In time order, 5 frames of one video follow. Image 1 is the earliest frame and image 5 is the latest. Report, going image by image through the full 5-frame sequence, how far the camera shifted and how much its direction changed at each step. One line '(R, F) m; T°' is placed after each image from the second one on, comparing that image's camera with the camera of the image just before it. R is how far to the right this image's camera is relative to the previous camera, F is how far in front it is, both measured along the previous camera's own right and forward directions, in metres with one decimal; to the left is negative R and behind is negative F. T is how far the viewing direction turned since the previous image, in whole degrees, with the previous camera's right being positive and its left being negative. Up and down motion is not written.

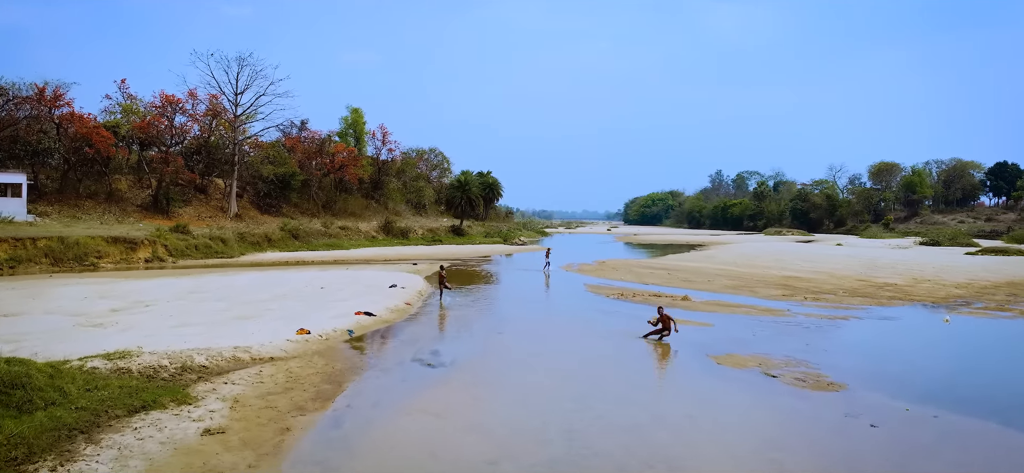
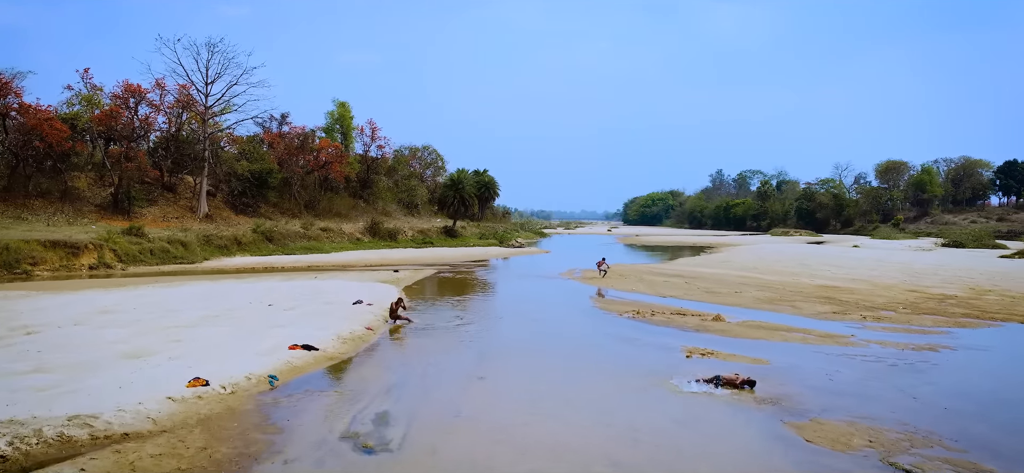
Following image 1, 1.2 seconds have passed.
(+0.2, +3.4) m; 0°
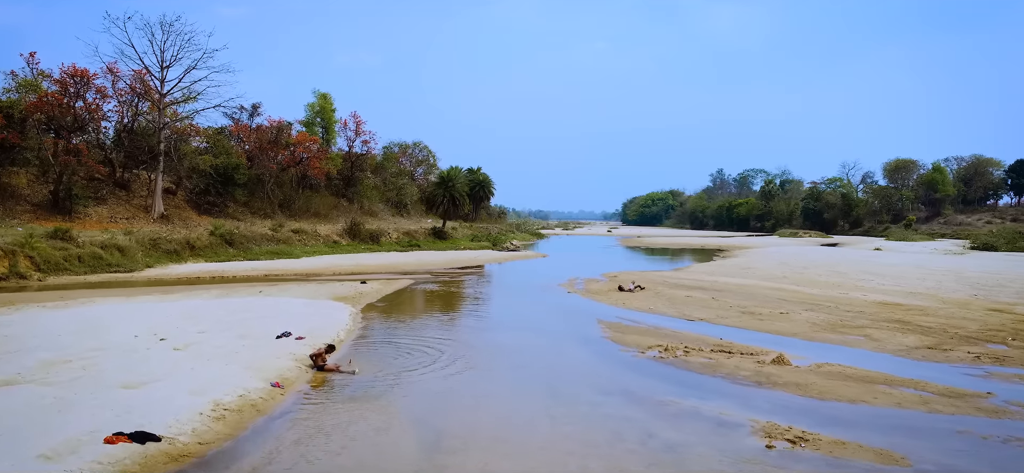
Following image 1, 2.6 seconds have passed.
(+0.3, +4.0) m; 0°
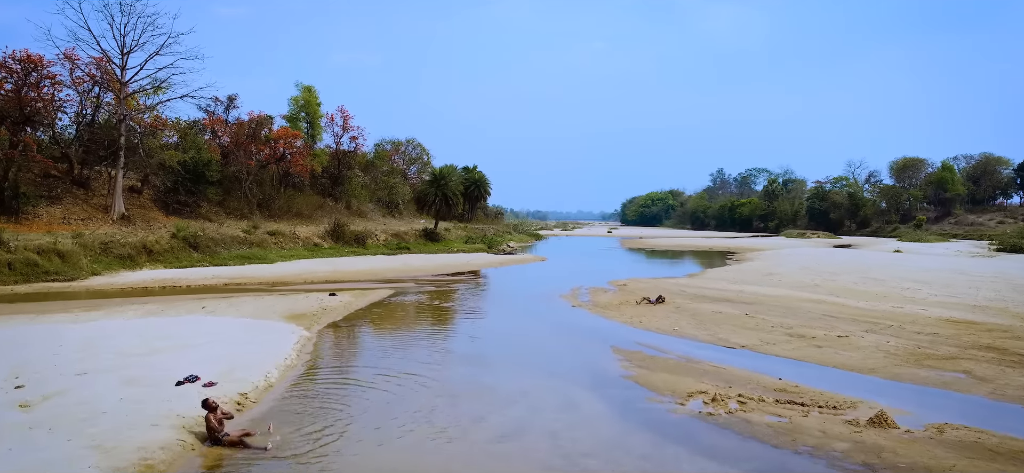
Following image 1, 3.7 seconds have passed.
(+0.1, +3.0) m; 0°
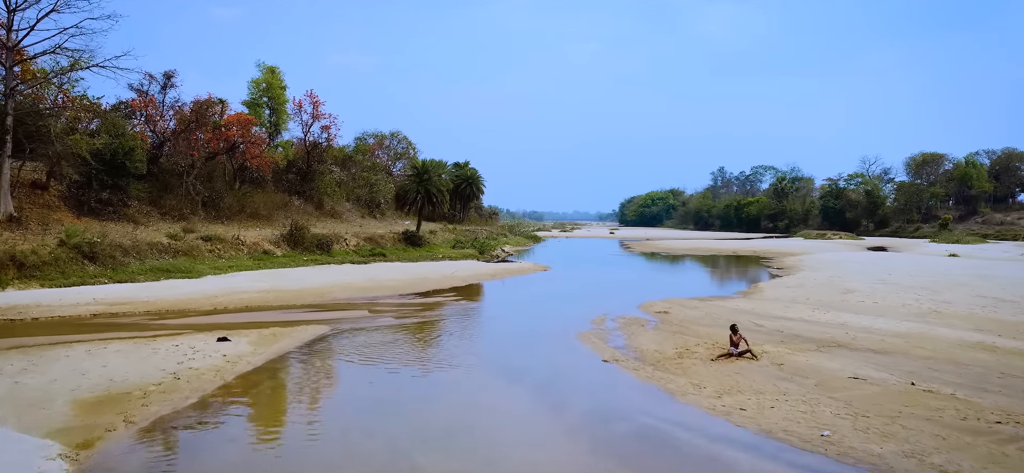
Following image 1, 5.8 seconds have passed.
(+0.1, +6.4) m; 0°
